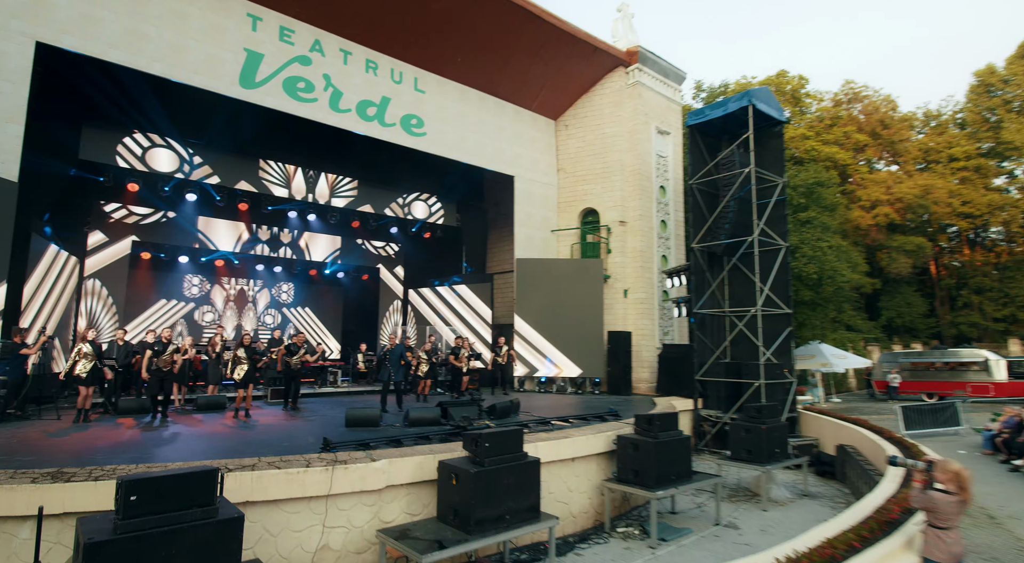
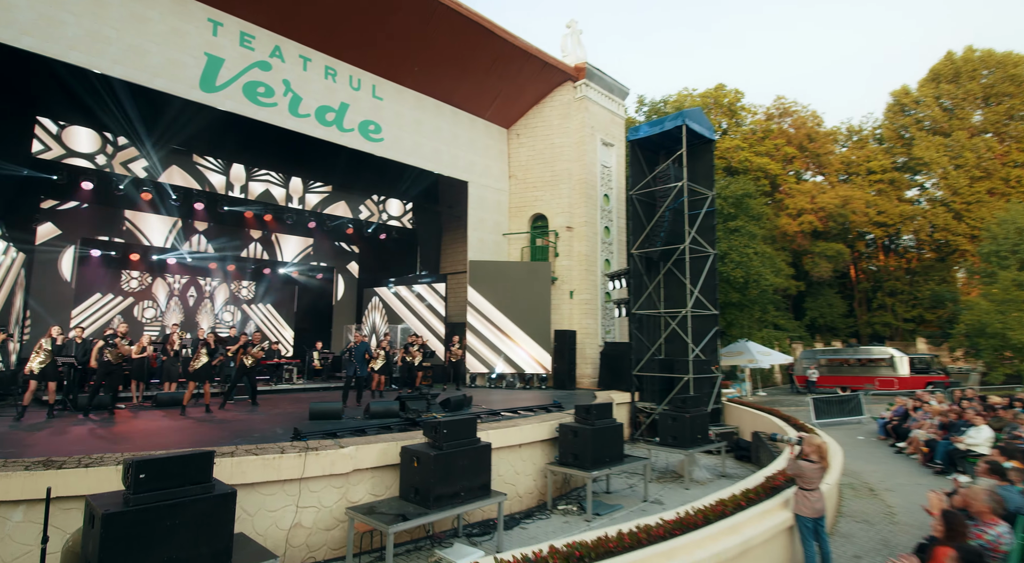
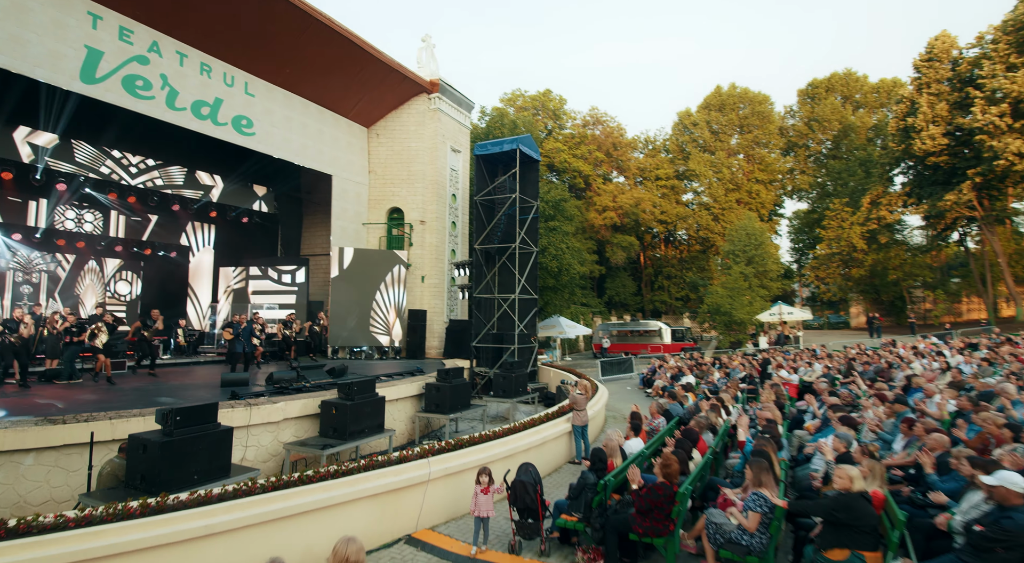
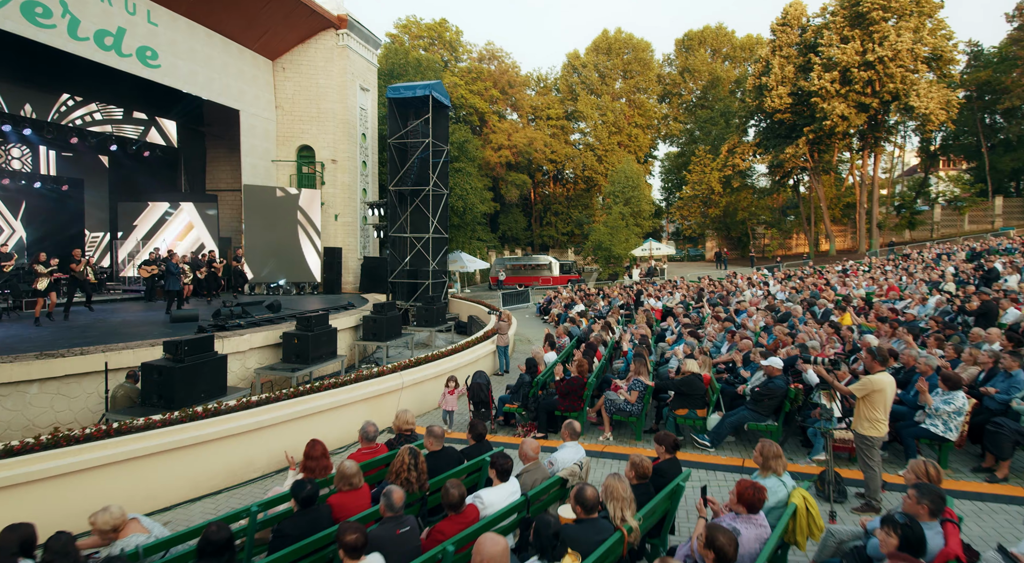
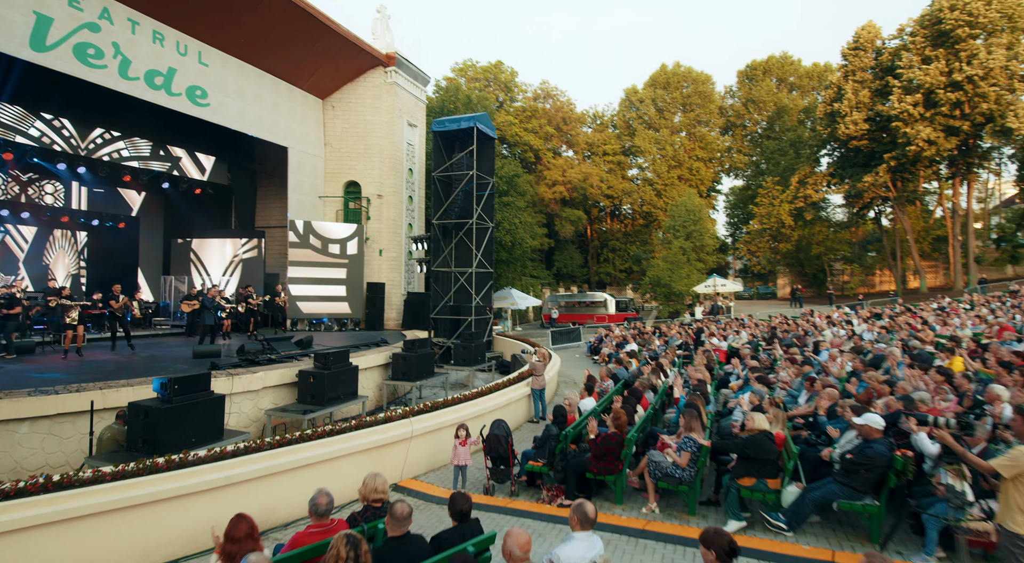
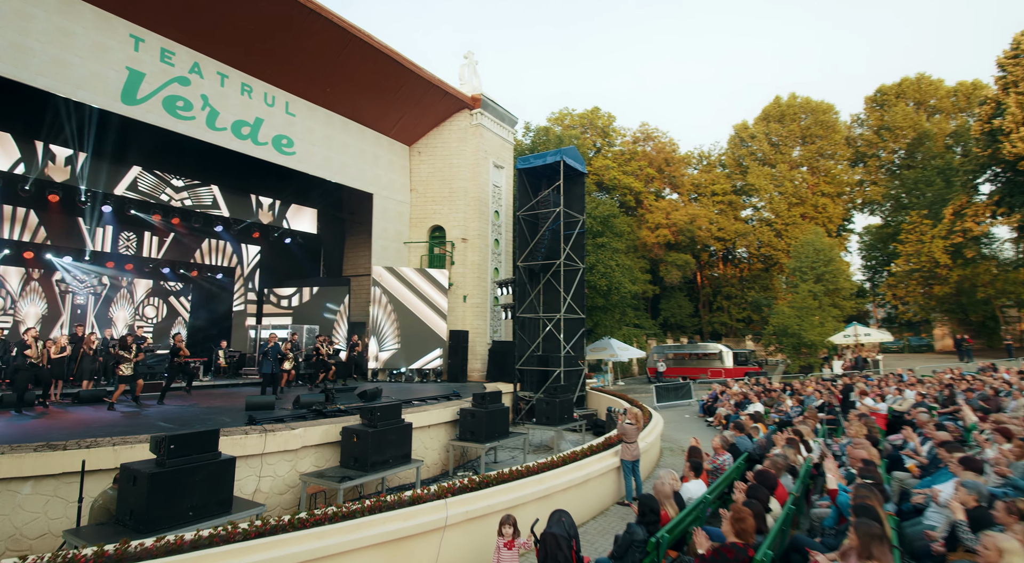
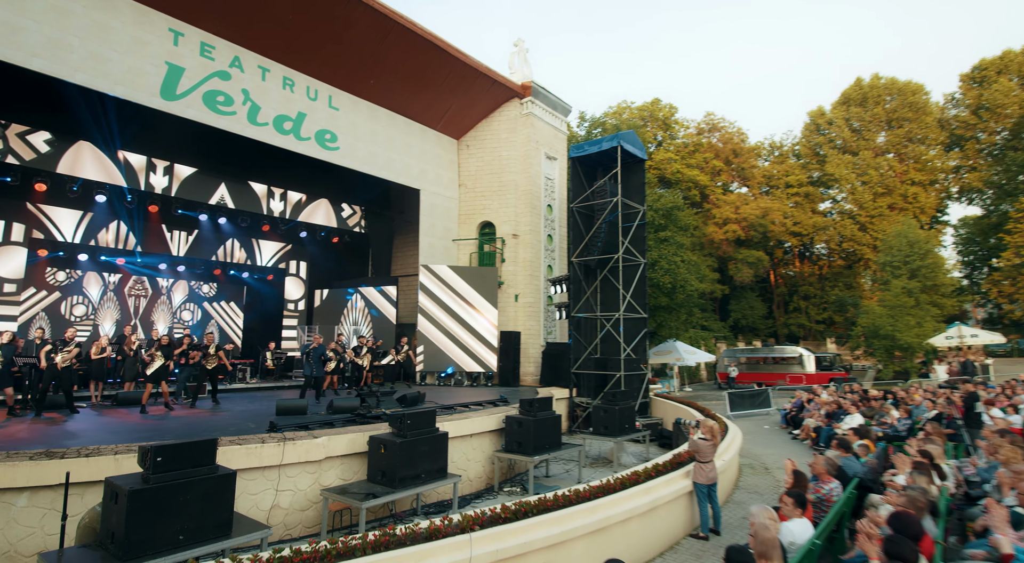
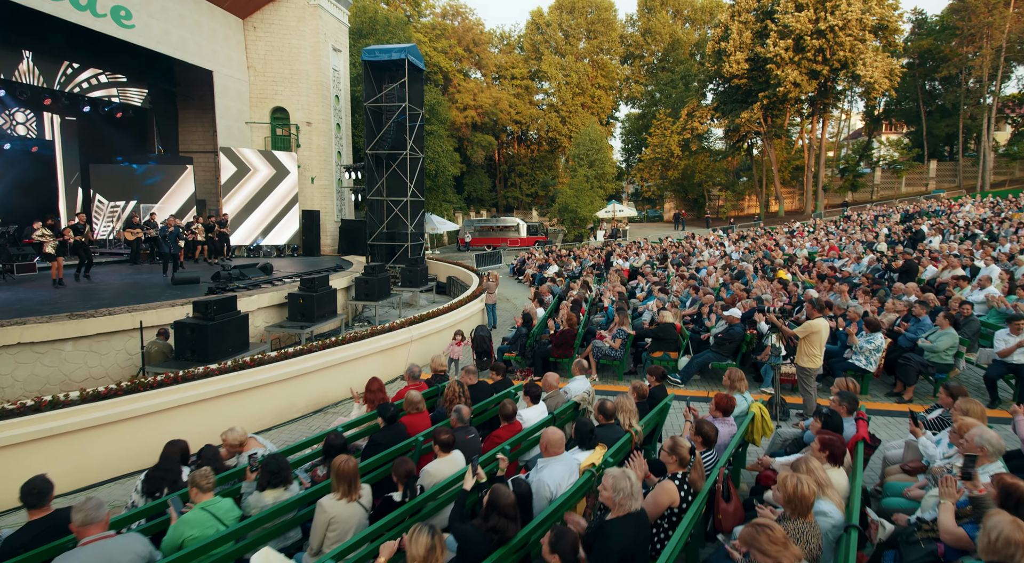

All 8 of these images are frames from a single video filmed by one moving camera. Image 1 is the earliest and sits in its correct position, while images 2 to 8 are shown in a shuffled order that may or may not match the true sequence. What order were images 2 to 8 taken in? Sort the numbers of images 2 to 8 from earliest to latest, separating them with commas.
2, 7, 6, 3, 5, 4, 8
